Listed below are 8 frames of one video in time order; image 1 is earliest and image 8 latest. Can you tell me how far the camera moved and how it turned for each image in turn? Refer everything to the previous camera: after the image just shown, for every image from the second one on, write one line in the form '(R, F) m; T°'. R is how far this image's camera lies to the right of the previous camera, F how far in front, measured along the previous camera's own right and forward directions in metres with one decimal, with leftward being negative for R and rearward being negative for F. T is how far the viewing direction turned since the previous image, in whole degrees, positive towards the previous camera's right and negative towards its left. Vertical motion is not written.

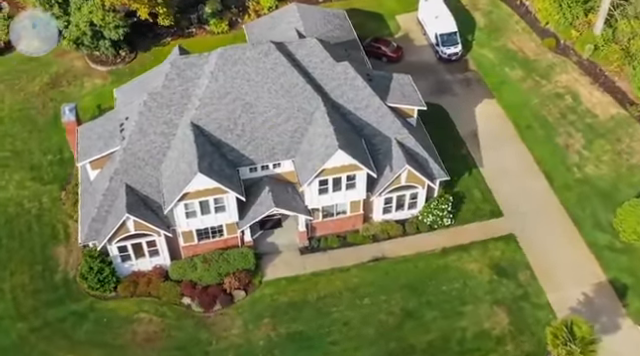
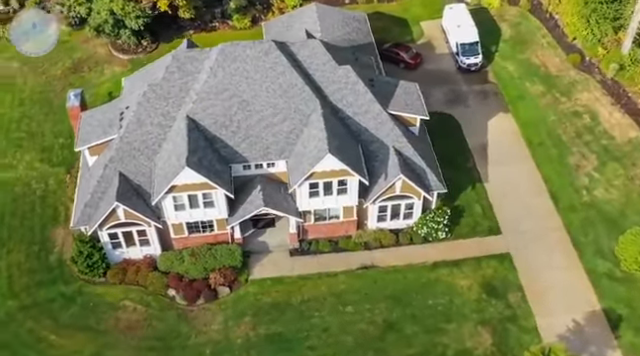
(+2.8, +0.4) m; -4°
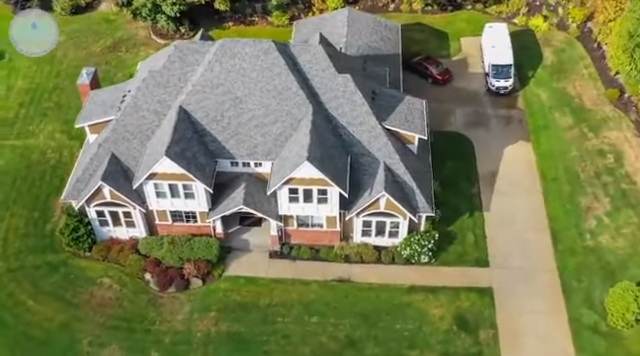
(+5.0, +0.8) m; -7°
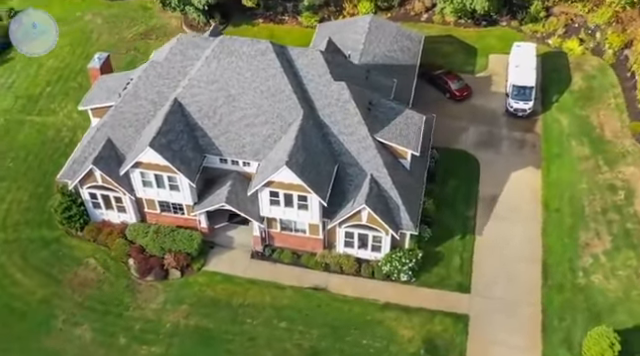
(+4.1, +0.5) m; -5°
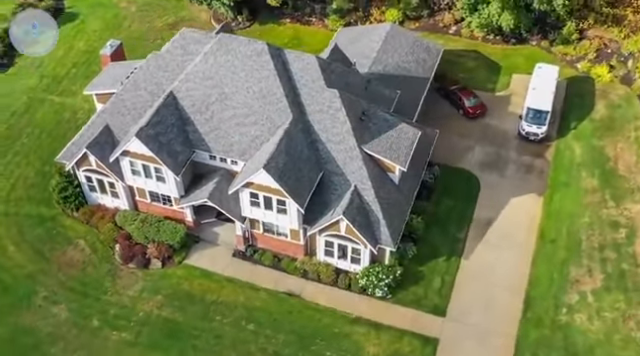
(+3.9, +0.4) m; -5°
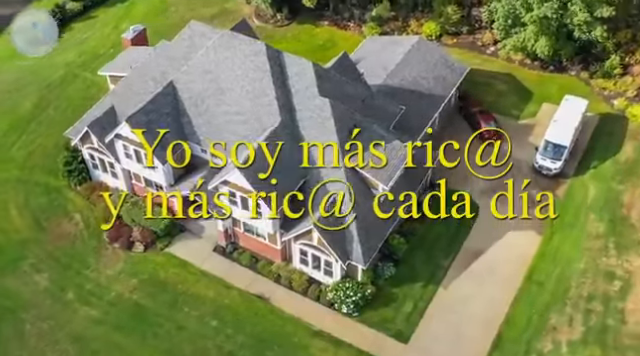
(+4.9, +0.7) m; -7°
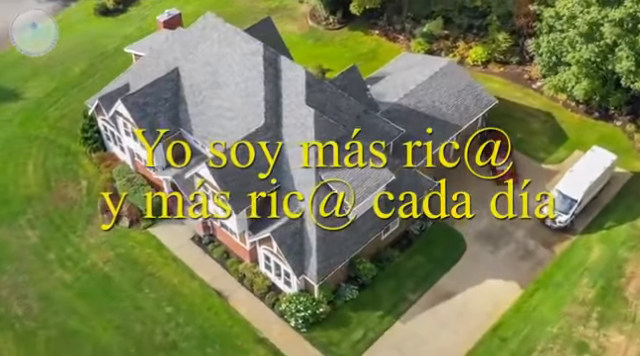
(+6.6, +1.0) m; -9°
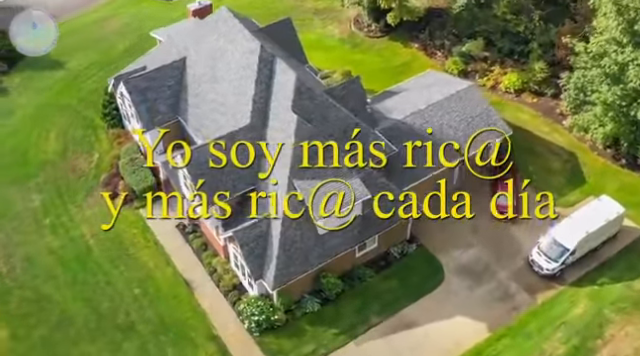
(+5.5, +0.7) m; -7°
